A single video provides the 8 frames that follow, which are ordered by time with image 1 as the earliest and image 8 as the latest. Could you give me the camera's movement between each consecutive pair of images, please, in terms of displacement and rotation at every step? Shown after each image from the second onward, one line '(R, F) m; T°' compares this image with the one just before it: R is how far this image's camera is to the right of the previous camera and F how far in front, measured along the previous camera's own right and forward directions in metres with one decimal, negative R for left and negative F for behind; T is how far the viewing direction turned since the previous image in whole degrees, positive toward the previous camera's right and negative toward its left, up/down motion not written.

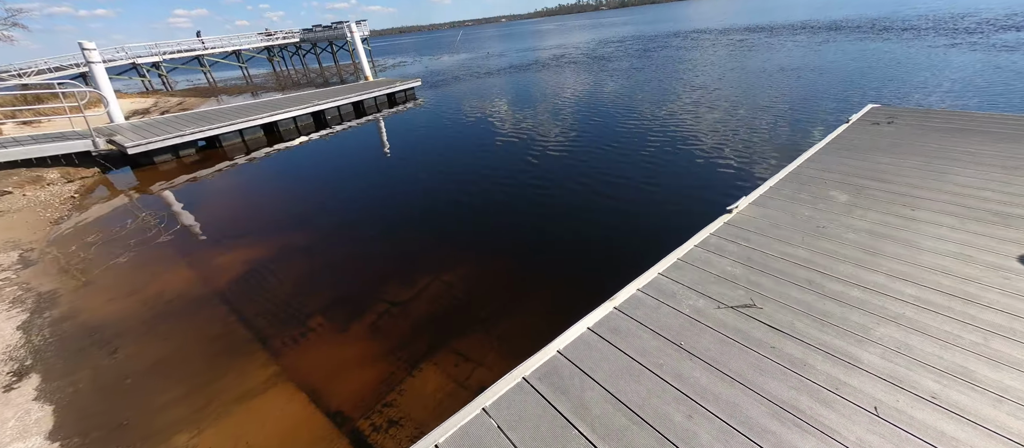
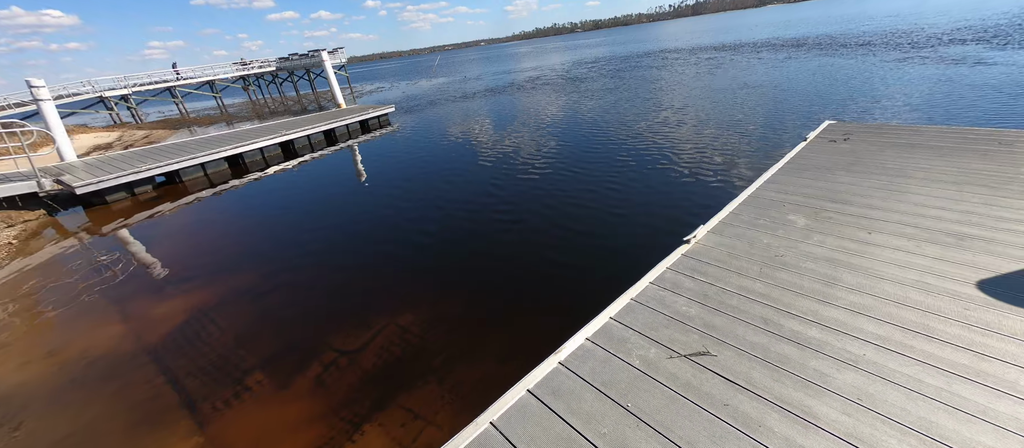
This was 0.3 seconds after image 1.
(+0.5, +0.3) m; +2°
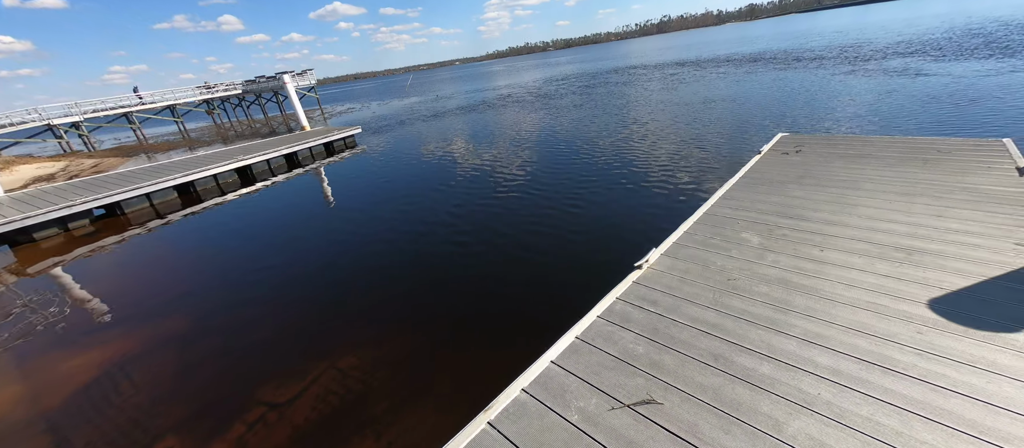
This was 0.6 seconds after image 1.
(+0.5, +0.4) m; +3°
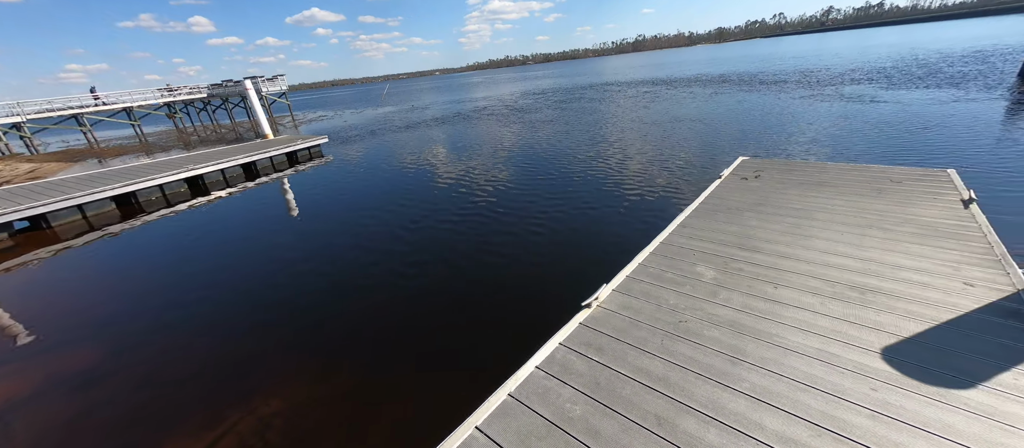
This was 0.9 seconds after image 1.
(+0.5, +0.4) m; +3°
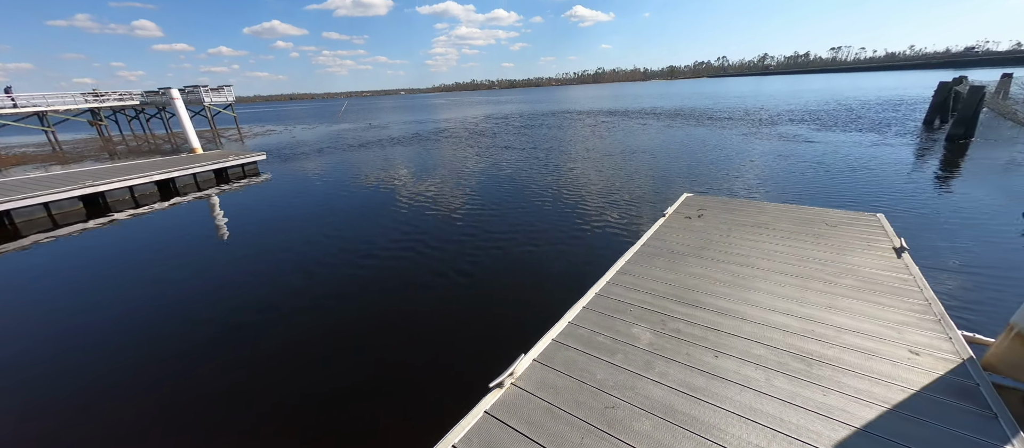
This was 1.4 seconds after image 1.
(+0.6, +0.8) m; +6°
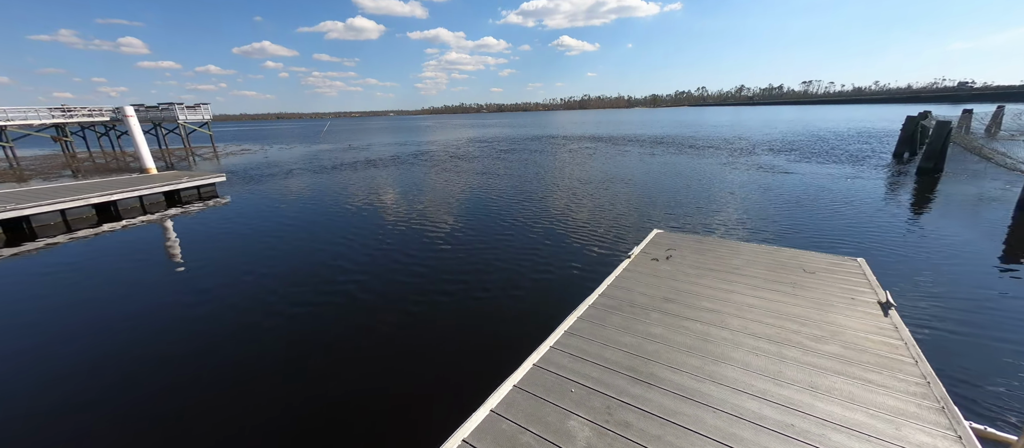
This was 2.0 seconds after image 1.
(+0.8, +1.0) m; +2°
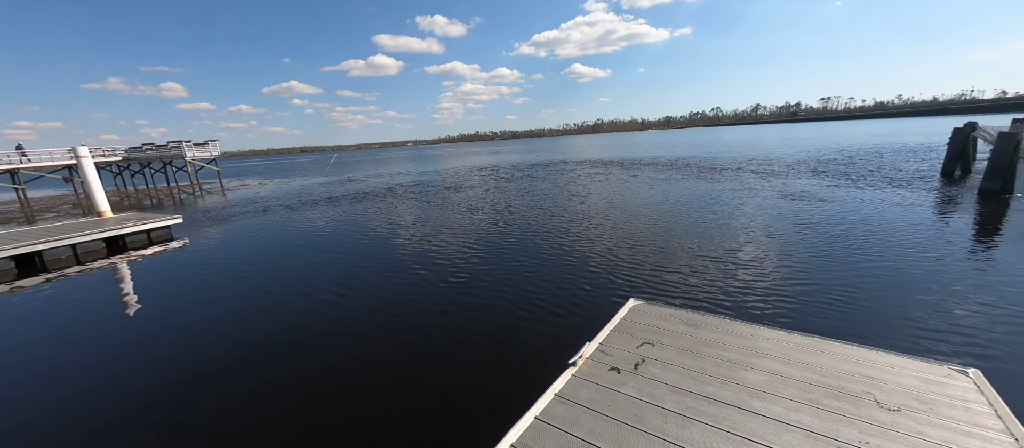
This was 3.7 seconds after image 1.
(+2.0, +3.1) m; -3°
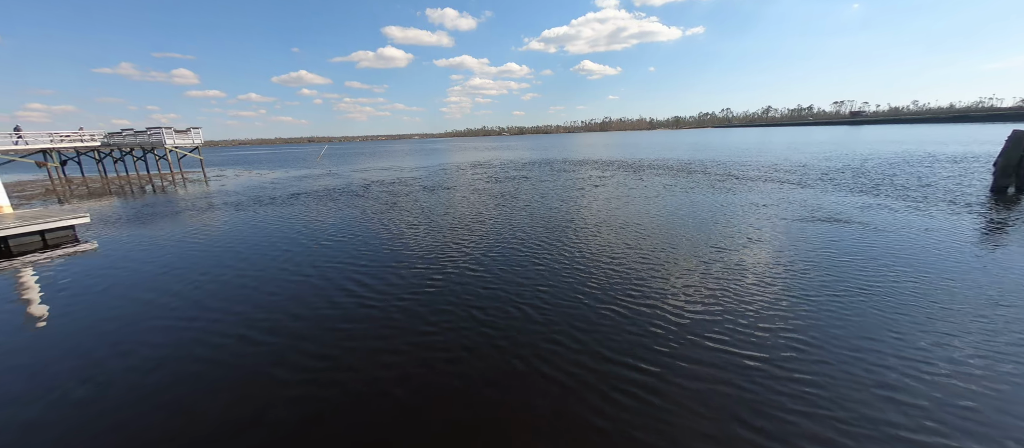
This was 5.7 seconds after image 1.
(+1.9, +3.7) m; -1°
